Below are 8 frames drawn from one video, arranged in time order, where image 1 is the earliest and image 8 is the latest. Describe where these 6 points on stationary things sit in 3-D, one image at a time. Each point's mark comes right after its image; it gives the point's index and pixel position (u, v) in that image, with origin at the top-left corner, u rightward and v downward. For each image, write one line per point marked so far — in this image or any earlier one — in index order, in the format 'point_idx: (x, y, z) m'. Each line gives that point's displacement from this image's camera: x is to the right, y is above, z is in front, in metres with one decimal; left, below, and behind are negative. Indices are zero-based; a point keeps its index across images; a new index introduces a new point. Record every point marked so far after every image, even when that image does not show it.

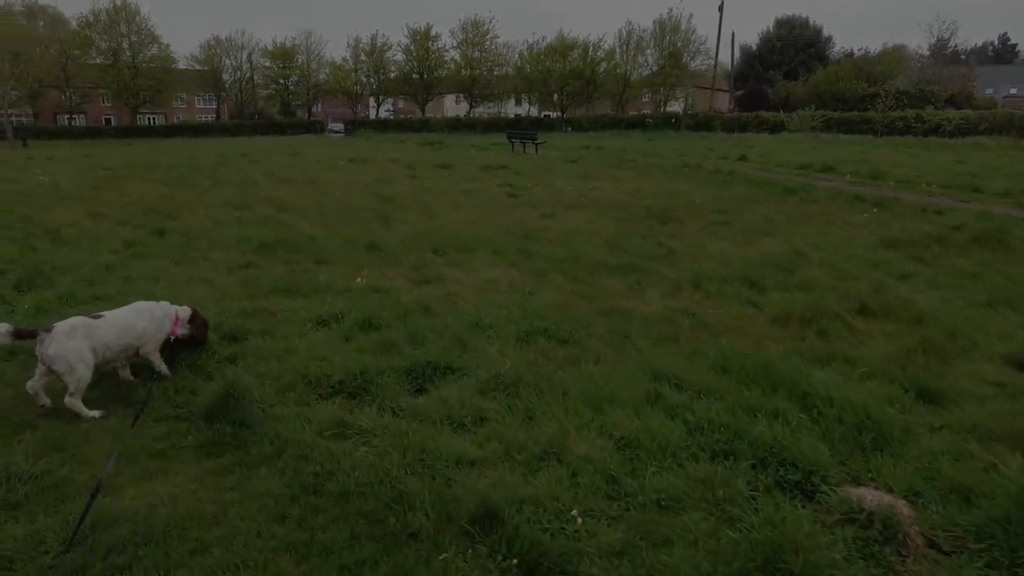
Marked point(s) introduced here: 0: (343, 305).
0: (-1.5, -0.1, +6.0) m
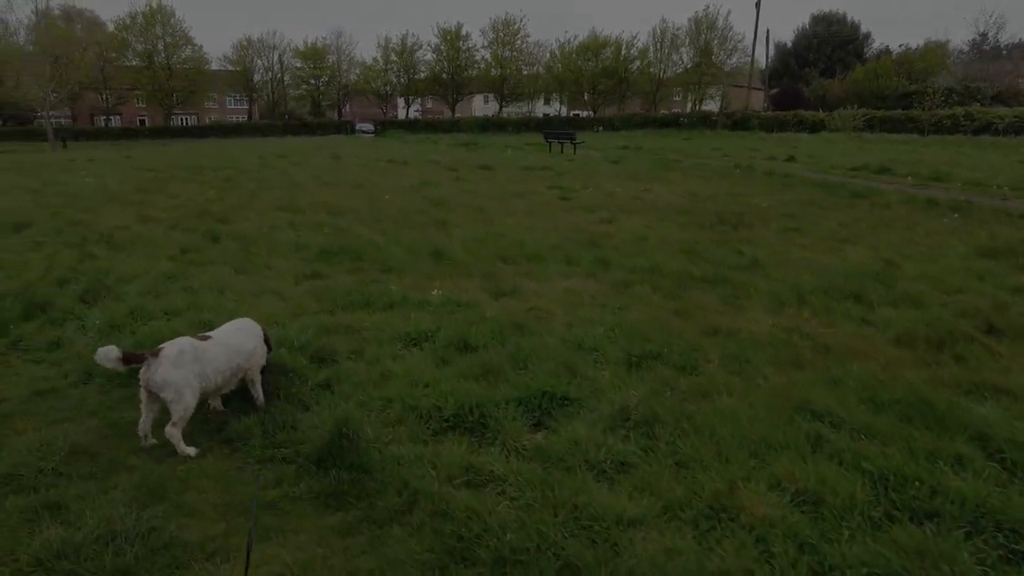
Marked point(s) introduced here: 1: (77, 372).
0: (-0.7, -0.3, +5.6) m
1: (-3.0, -0.6, +4.4) m
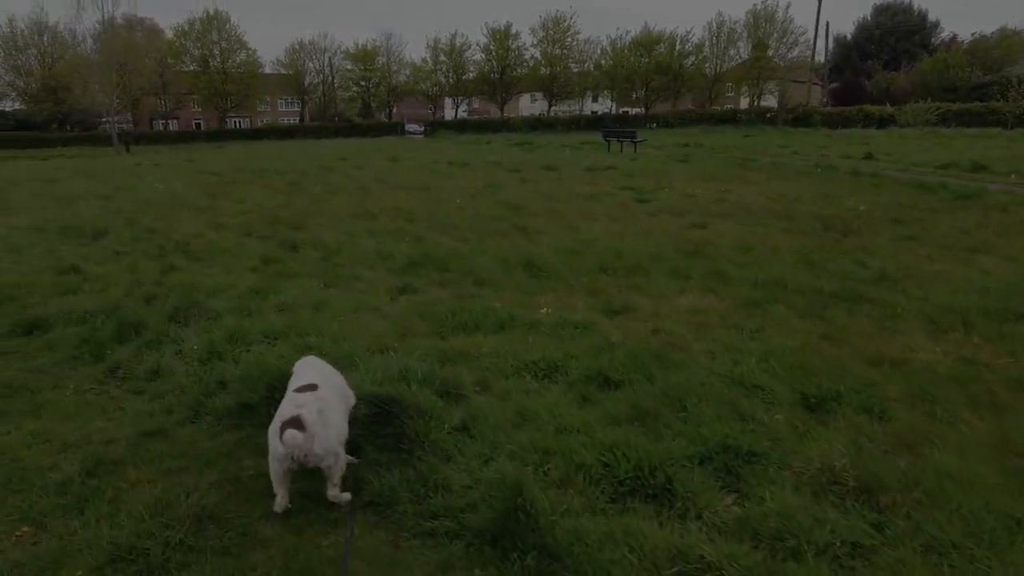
0: (+0.3, -0.4, +5.0) m
1: (-2.0, -0.7, +4.0) m
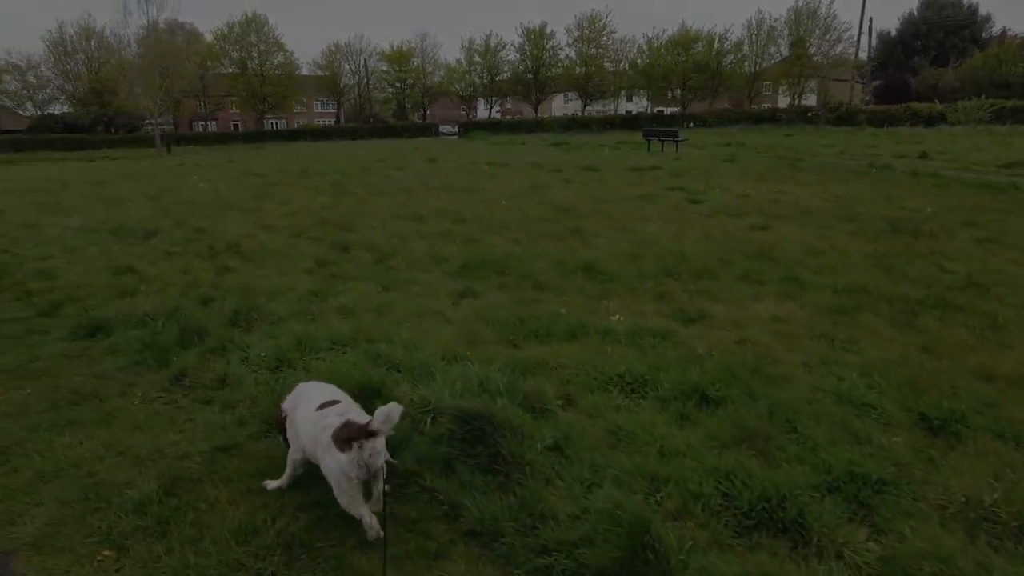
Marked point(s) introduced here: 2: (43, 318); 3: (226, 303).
0: (+0.9, -0.5, +4.7) m
1: (-1.5, -0.8, +3.8) m
2: (-4.3, -0.3, +5.9) m
3: (-2.6, -0.1, +5.9) m
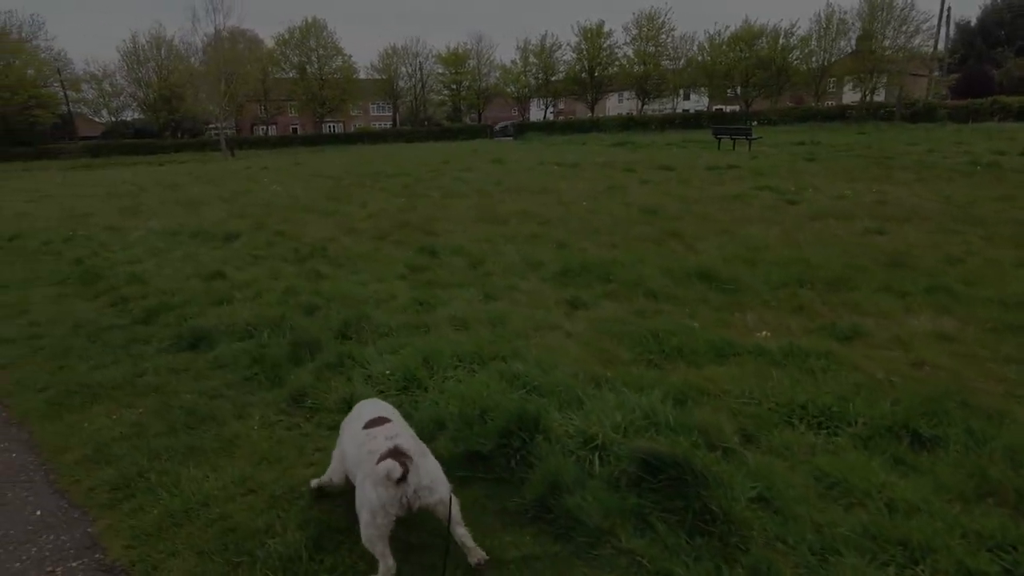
0: (+1.8, -0.6, +4.1) m
1: (-0.6, -0.8, +3.4) m
2: (-3.2, -0.3, +5.6) m
3: (-1.5, -0.2, +5.5) m
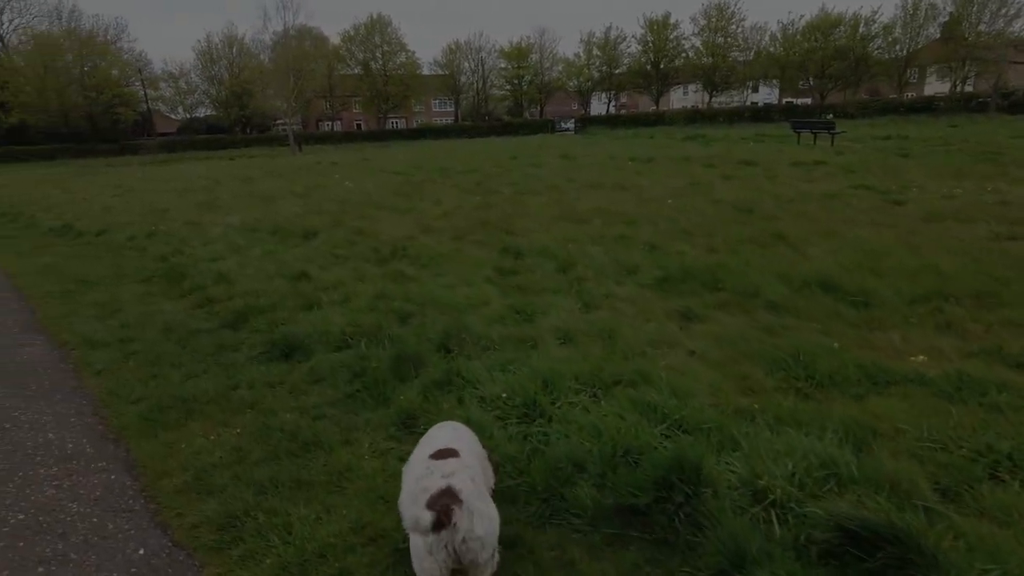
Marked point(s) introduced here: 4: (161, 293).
0: (+2.5, -0.7, +3.5) m
1: (0.0, -0.9, +2.9) m
2: (-2.3, -0.4, +5.4) m
3: (-0.7, -0.3, +5.2) m
4: (-3.7, -0.1, +6.9) m
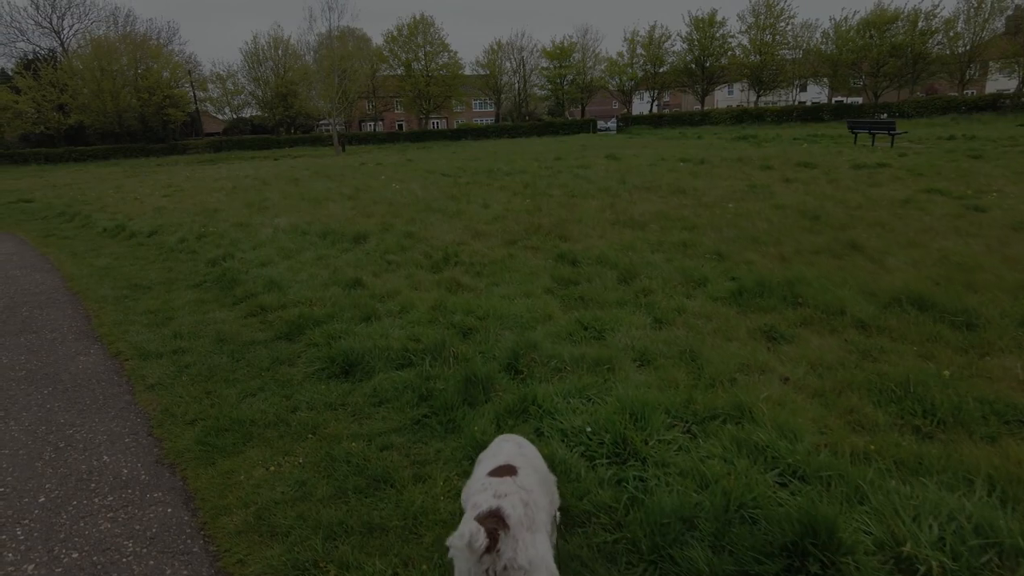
0: (+2.9, -0.8, +3.0) m
1: (+0.4, -1.0, +2.6) m
2: (-1.8, -0.4, +5.2) m
3: (-0.1, -0.4, +4.9) m
4: (-3.1, -0.1, +6.7) m
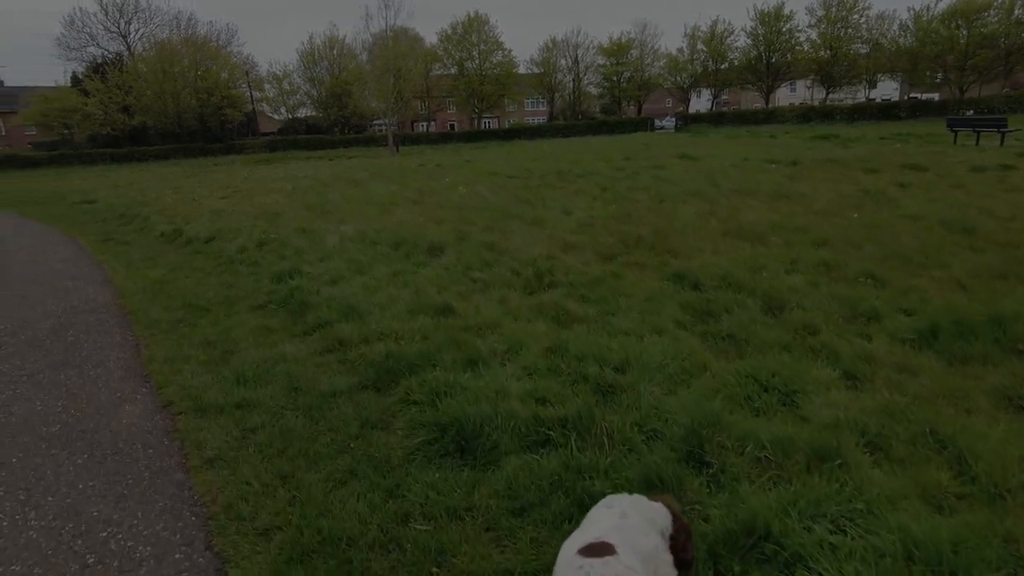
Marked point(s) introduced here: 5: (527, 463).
0: (+3.7, -1.1, +1.6) m
1: (+1.2, -1.3, +1.4) m
2: (-0.9, -0.7, +4.1) m
3: (+0.8, -0.6, +3.7) m
4: (-2.0, -0.4, +5.7) m
5: (+0.1, -0.8, +3.1) m
